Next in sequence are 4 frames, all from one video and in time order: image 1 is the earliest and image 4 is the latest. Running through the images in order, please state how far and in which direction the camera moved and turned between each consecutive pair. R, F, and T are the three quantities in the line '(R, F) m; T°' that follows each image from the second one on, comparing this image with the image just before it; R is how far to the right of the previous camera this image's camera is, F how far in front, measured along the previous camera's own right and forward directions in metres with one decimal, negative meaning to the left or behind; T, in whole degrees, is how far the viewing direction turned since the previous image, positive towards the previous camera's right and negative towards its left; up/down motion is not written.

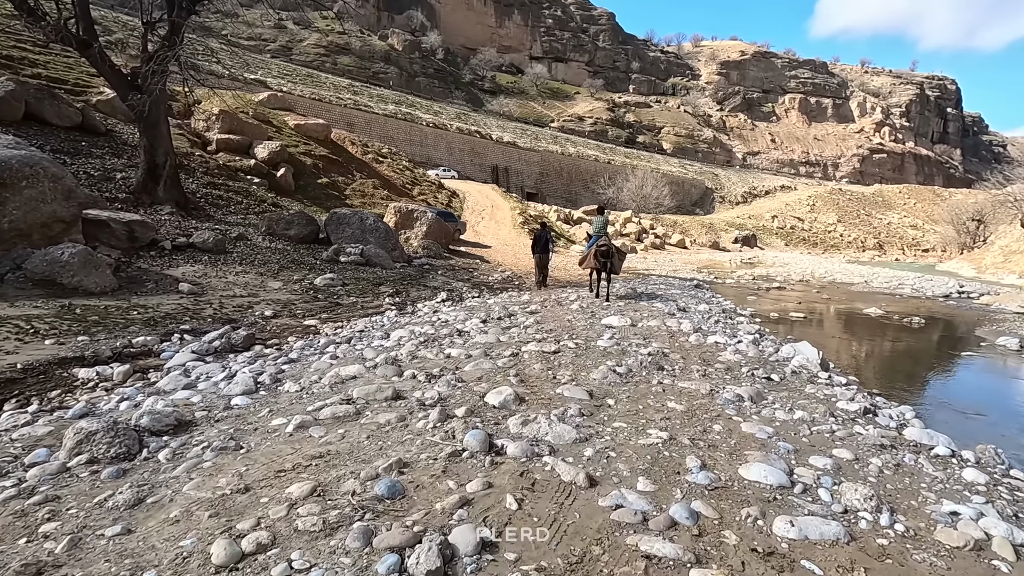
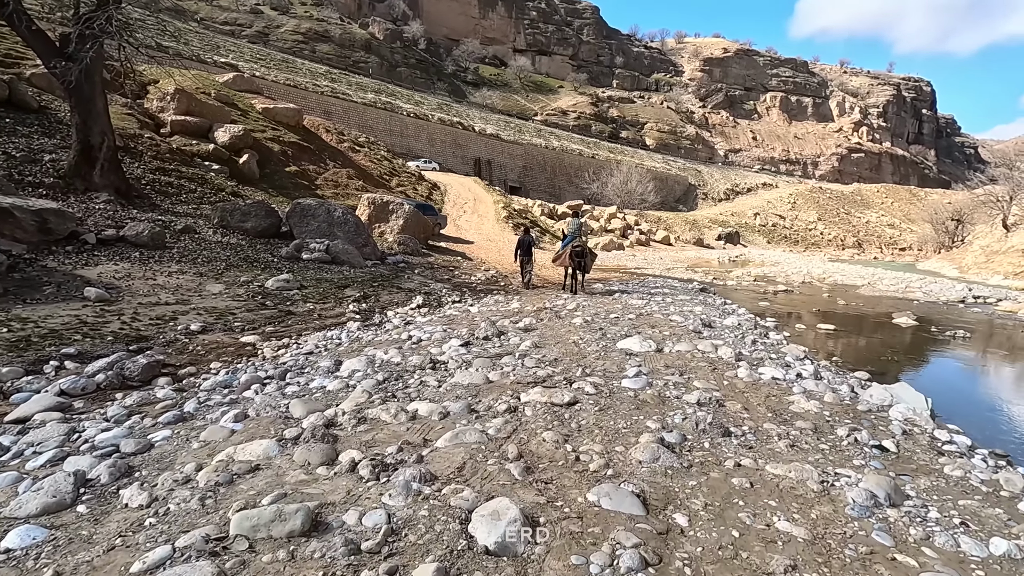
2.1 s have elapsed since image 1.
(-0.1, +1.6) m; +2°
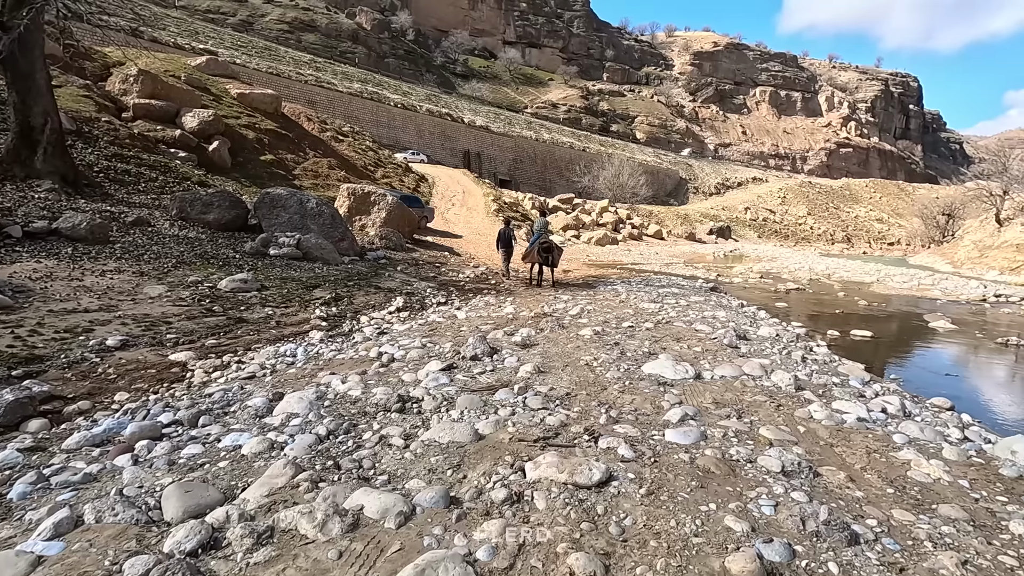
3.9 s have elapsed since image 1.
(-0.1, +1.2) m; +1°
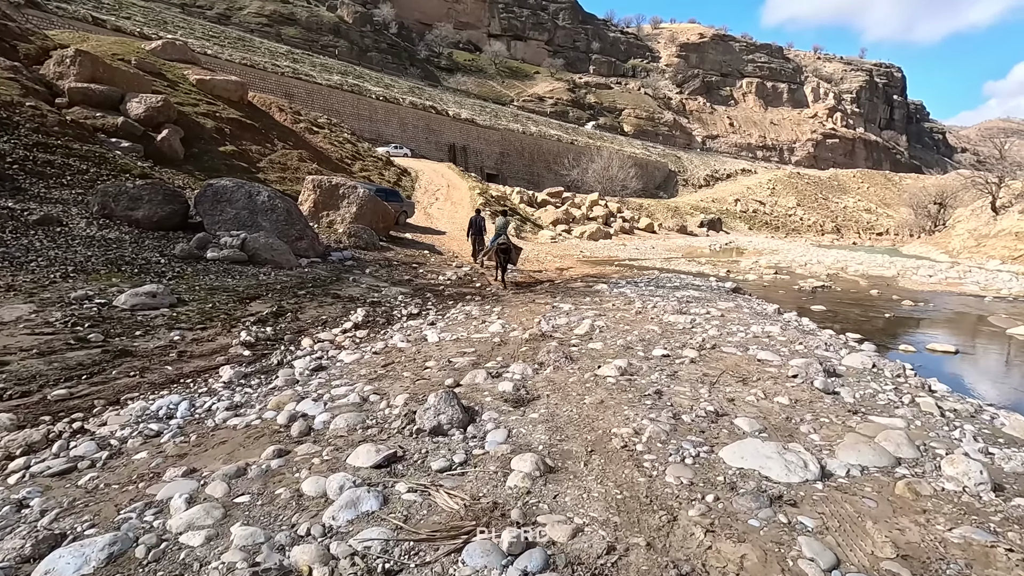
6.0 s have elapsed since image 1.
(0.0, +1.8) m; +1°
